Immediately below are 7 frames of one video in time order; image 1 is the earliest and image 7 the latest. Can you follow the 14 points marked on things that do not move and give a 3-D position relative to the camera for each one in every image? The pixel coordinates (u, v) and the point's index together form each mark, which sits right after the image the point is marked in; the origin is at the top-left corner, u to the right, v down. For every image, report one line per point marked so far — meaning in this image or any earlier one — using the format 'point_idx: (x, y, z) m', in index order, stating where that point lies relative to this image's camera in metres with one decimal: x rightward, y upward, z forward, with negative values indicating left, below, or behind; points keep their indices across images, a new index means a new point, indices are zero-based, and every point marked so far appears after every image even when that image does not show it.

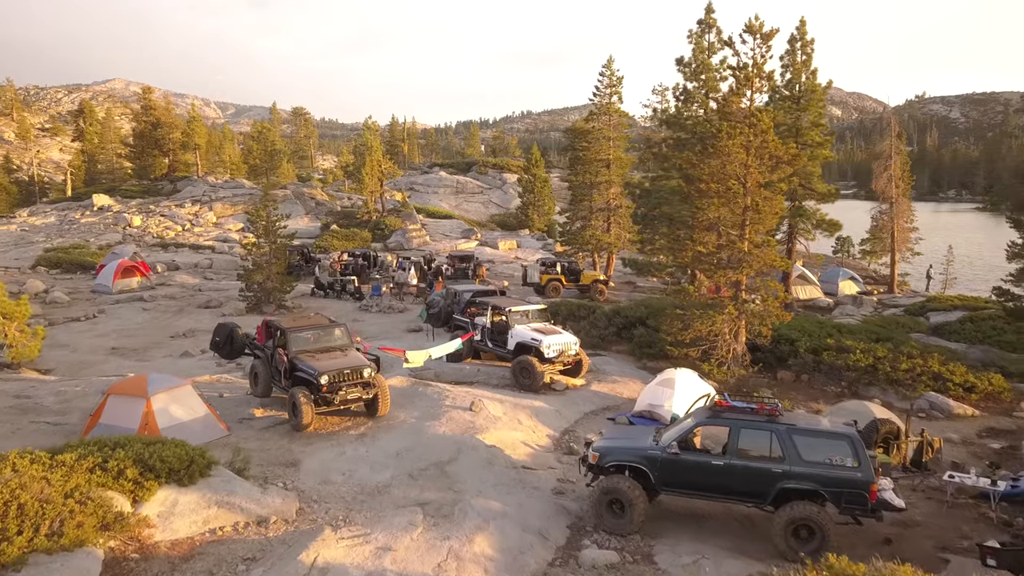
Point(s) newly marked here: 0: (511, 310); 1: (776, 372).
0: (0.0, -0.4, +15.0) m
1: (+5.3, -1.7, +15.8) m
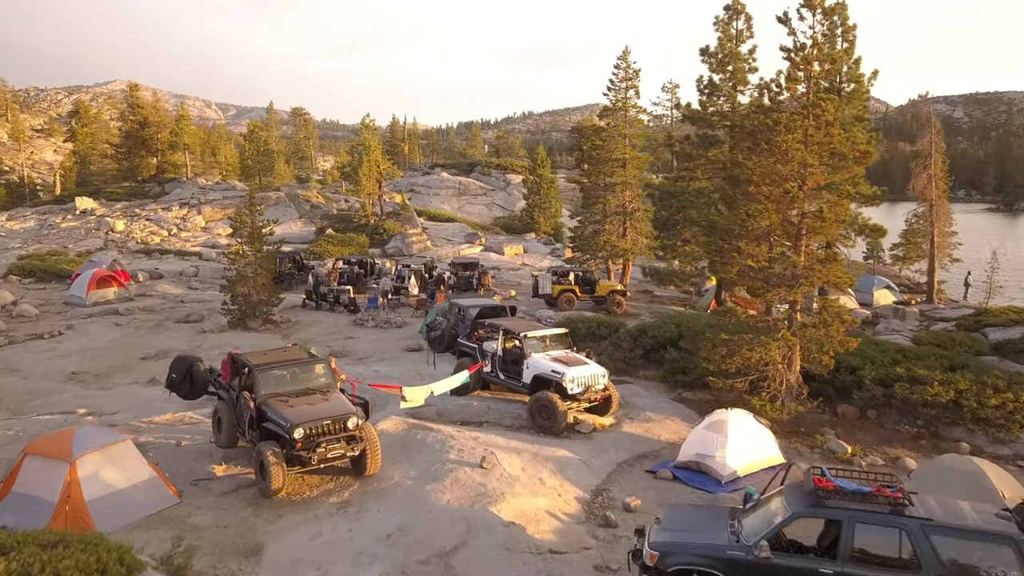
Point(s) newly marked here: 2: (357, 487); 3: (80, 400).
0: (+0.2, -0.8, +12.7) m
1: (+5.6, -2.1, +13.5) m
2: (-1.9, -2.4, +9.5) m
3: (-8.3, -2.2, +15.1) m
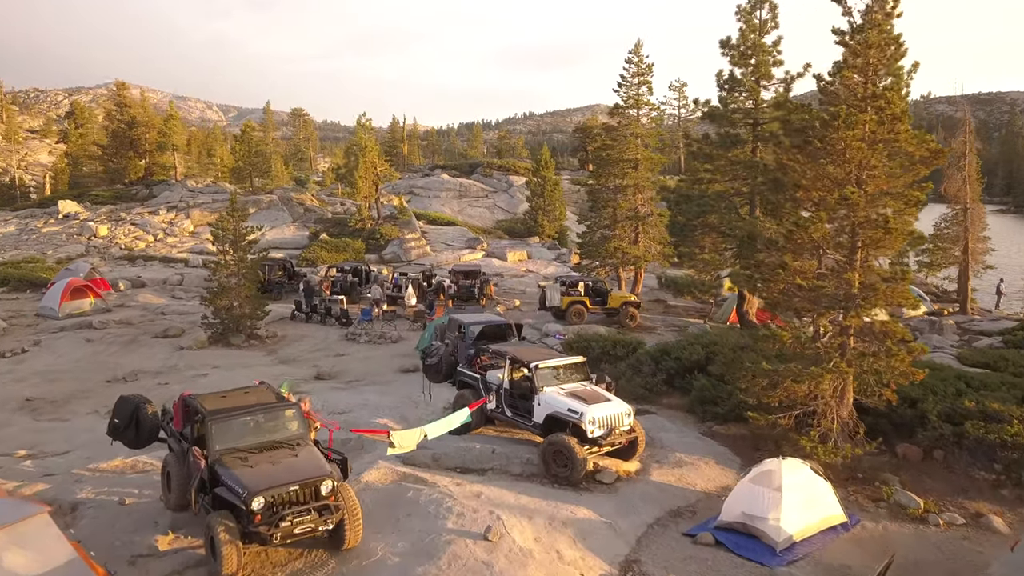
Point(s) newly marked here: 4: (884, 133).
0: (+0.3, -1.1, +10.8) m
1: (+5.7, -2.4, +11.6) m
2: (-1.8, -2.7, +7.7) m
3: (-8.2, -2.5, +13.3) m
4: (+5.0, +2.1, +10.5) m
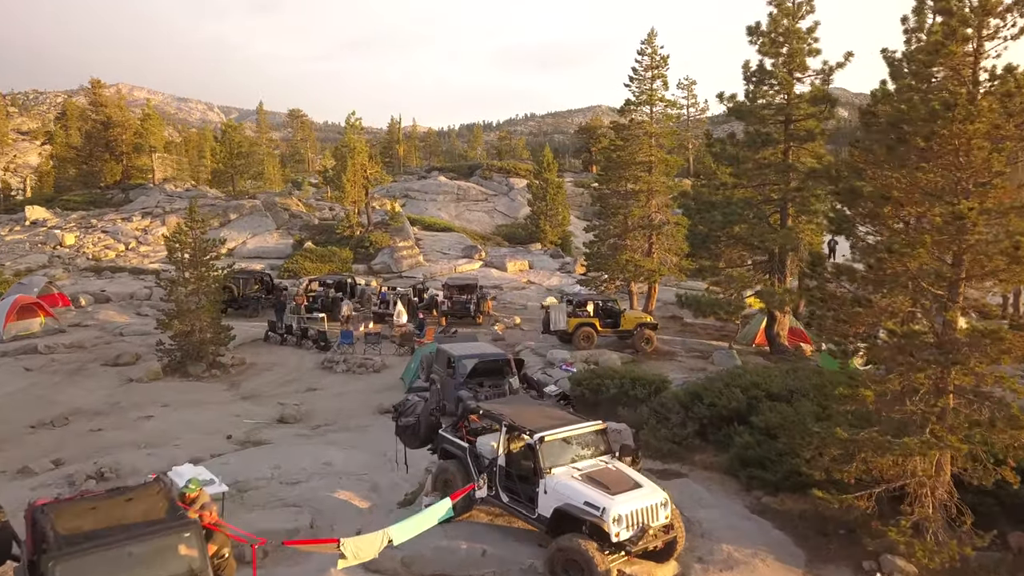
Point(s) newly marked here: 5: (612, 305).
0: (+0.3, -1.6, +8.1) m
1: (+5.7, -2.8, +8.9) m
2: (-1.8, -3.2, +5.0) m
3: (-8.2, -3.0, +10.6) m
4: (+5.0, +1.6, +7.8) m
5: (+2.5, -0.4, +19.9) m
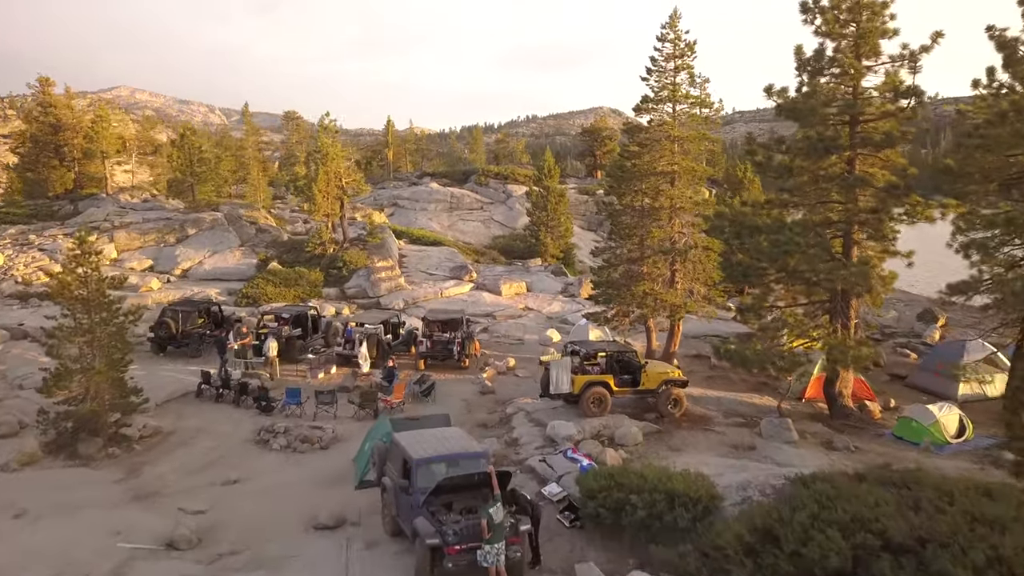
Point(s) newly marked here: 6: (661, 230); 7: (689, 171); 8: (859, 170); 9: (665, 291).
0: (+0.1, -2.5, +3.8) m
1: (+5.5, -3.8, +4.6) m
2: (-2.0, -4.1, +0.7) m
3: (-8.5, -3.9, +6.3) m
4: (+4.7, +0.7, +3.5) m
5: (+2.3, -1.4, +15.6) m
6: (+3.7, +1.4, +19.4) m
7: (+4.3, +2.9, +19.2) m
8: (+6.8, +2.3, +15.4) m
9: (+3.8, -0.1, +19.3) m
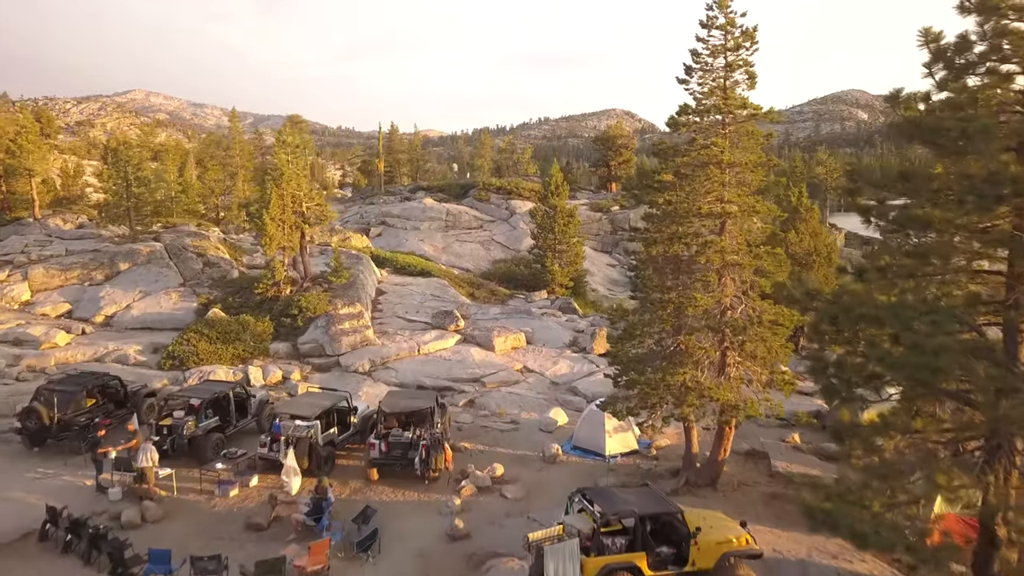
0: (-0.4, -4.0, -1.8) m
1: (+4.9, -5.3, -1.1) m
2: (-2.6, -5.6, -4.9) m
3: (-8.9, -5.5, +0.8) m
4: (+4.2, -0.8, -2.2) m
5: (+2.0, -2.9, +9.9) m
6: (+3.4, -0.1, +13.7) m
7: (+4.1, +1.3, +13.6) m
8: (+6.5, +0.8, +9.7) m
9: (+3.5, -1.6, +13.6) m
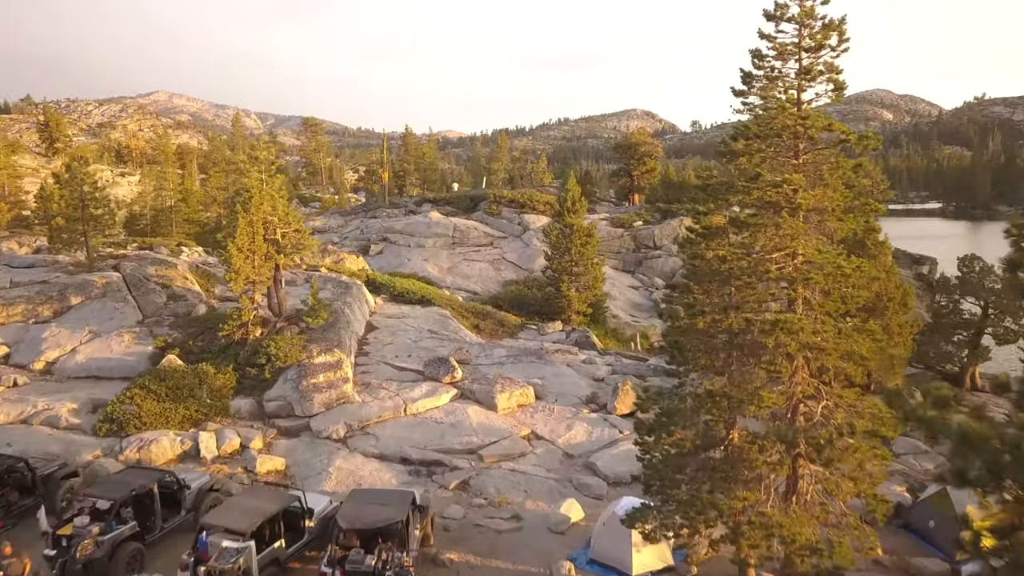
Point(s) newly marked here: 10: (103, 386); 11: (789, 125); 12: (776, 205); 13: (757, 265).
0: (-0.9, -5.1, -5.4) m
1: (+4.5, -6.4, -4.9) m
2: (-3.1, -6.7, -8.5) m
3: (-9.3, -6.5, -2.6) m
4: (+3.7, -2.0, -6.0) m
5: (+1.8, -4.0, +6.2) m
6: (+3.4, -1.2, +10.0) m
7: (+4.0, +0.2, +9.8) m
8: (+6.3, -0.4, +5.8) m
9: (+3.4, -2.8, +9.9) m
10: (-10.1, -2.5, +19.0) m
11: (+3.5, +2.1, +10.0) m
12: (+3.3, +1.1, +9.9) m
13: (+3.1, +0.3, +9.9) m
